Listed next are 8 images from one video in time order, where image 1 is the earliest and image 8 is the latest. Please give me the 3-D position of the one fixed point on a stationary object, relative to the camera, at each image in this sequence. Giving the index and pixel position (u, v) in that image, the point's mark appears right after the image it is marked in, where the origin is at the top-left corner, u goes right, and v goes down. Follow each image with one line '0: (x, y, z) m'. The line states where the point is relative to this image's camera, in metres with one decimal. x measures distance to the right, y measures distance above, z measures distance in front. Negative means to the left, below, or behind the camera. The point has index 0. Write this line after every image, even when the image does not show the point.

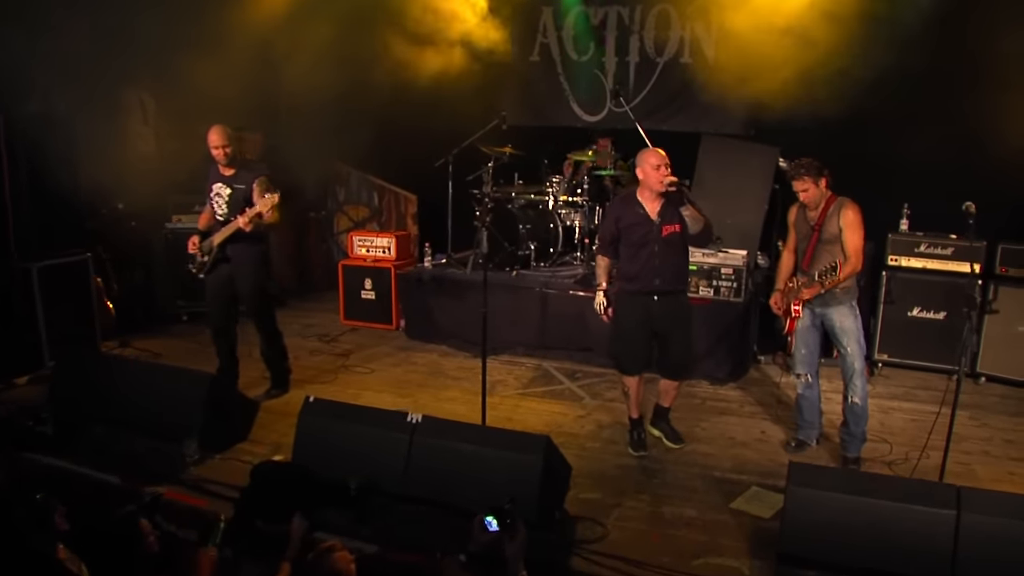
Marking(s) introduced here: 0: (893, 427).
0: (+2.0, -0.7, +5.3) m
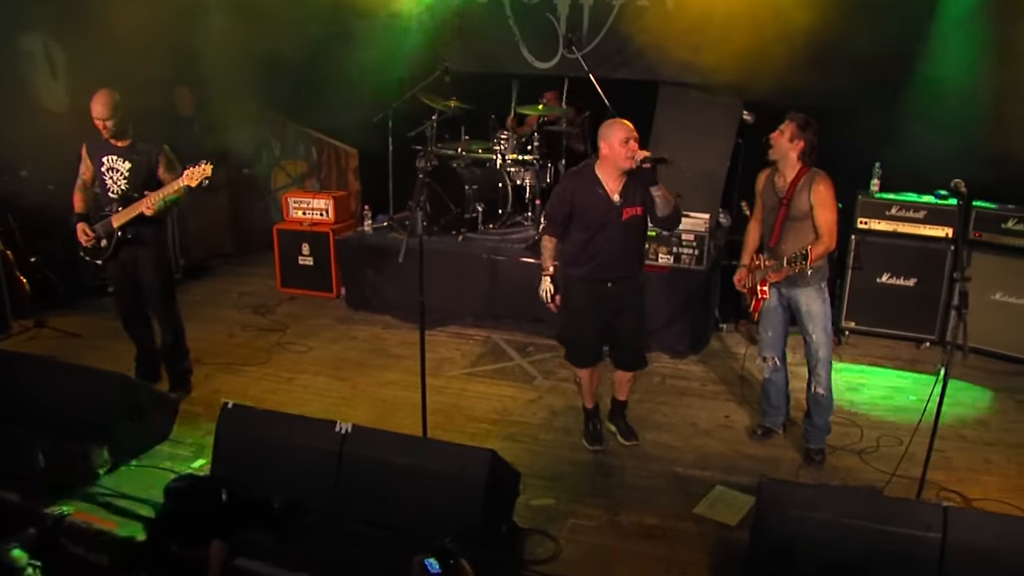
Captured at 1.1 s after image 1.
0: (+1.7, -0.6, +5.0) m
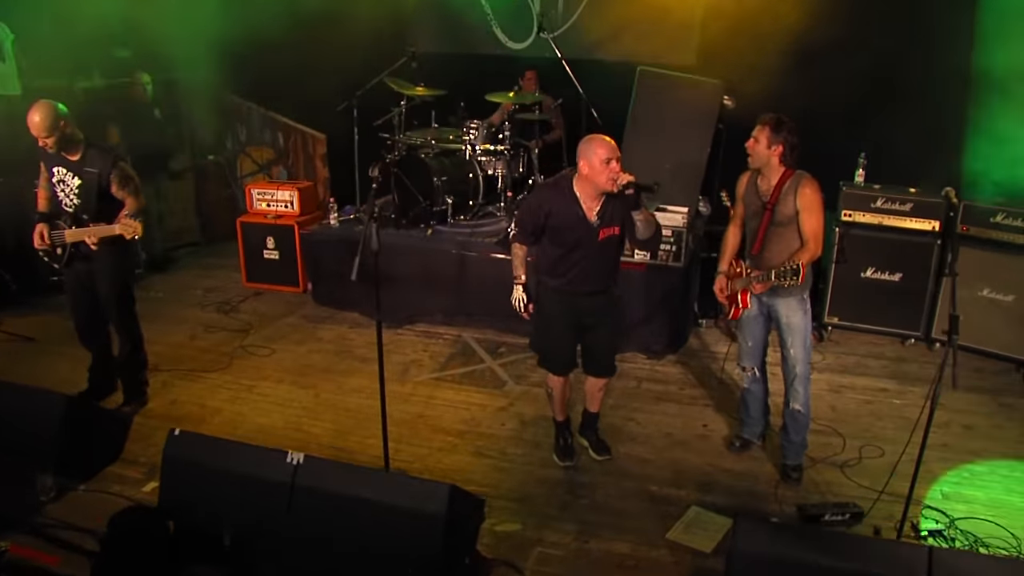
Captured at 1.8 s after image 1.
0: (+1.6, -0.6, +4.8) m
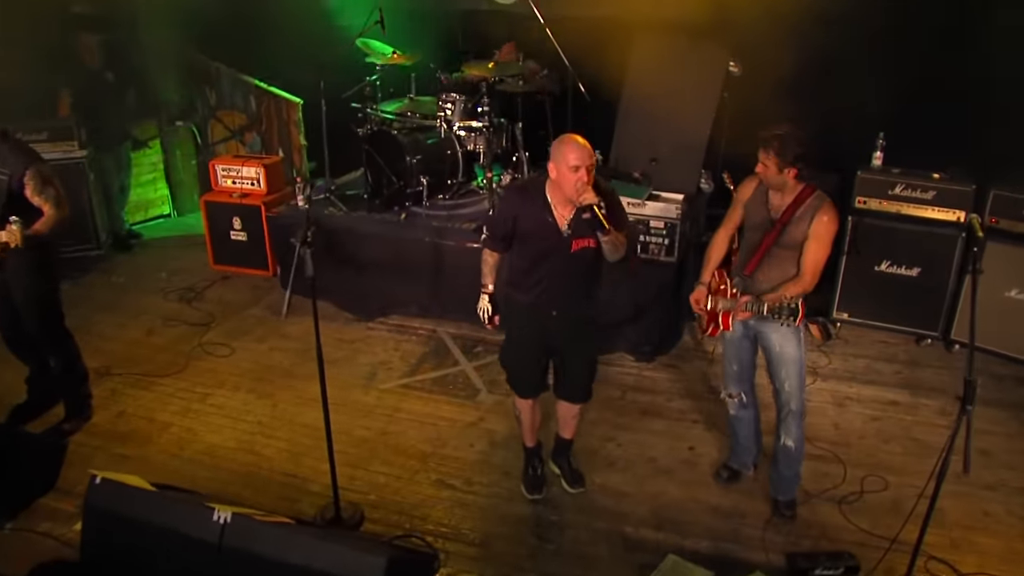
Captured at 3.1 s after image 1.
0: (+1.4, -0.6, +4.4) m
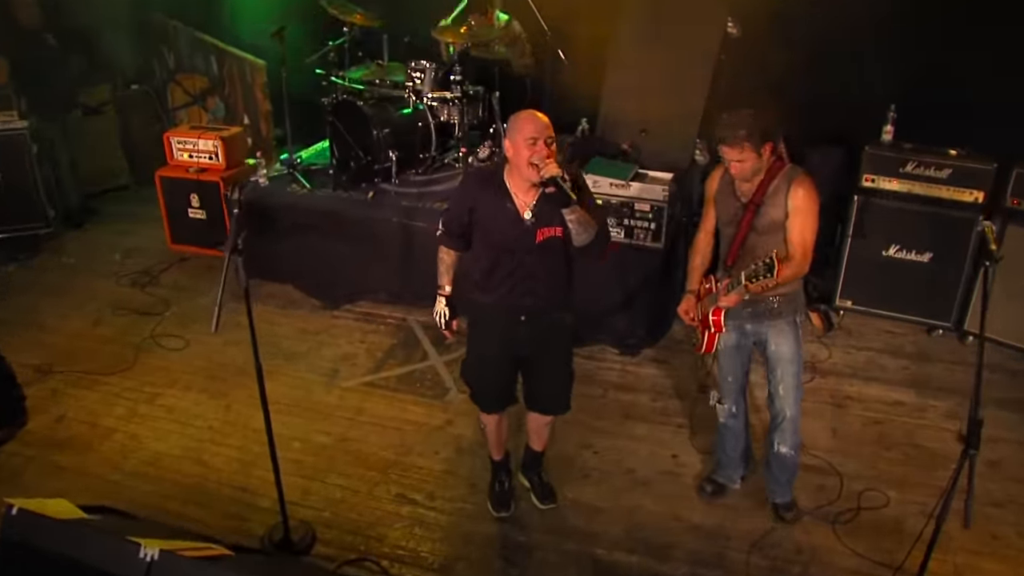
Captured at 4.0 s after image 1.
0: (+1.3, -0.6, +4.0) m
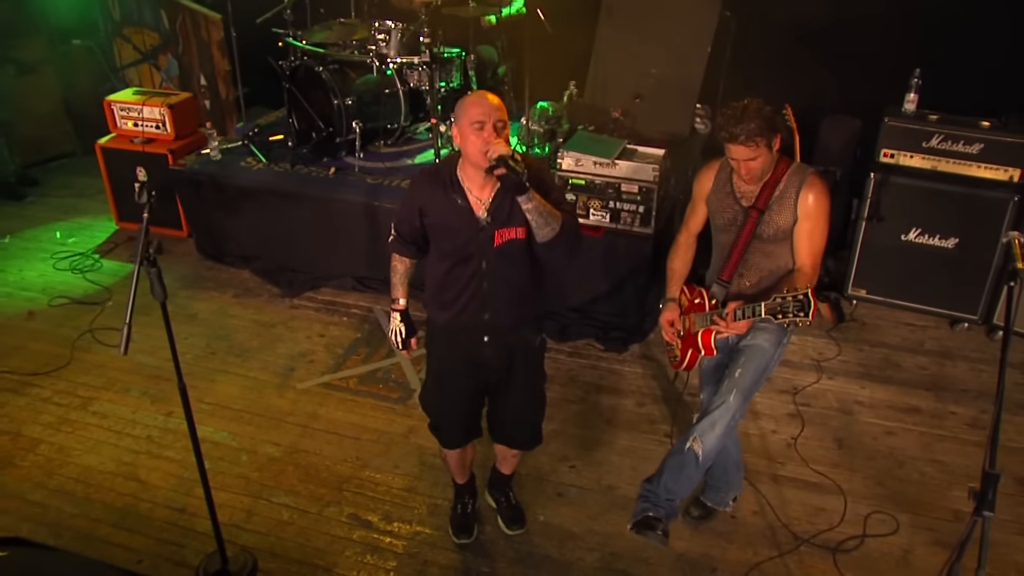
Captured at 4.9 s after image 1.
0: (+1.2, -0.6, +3.6) m
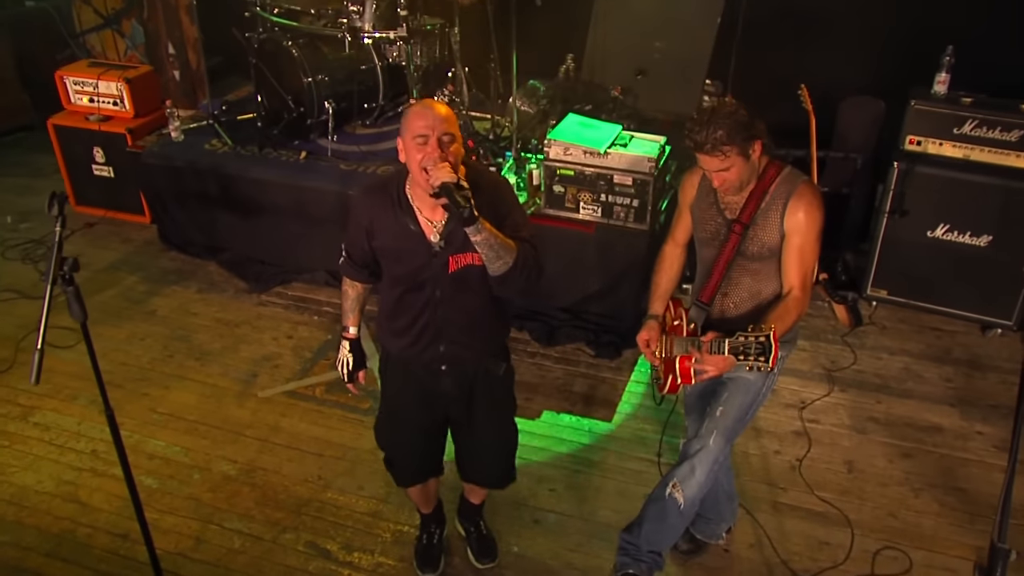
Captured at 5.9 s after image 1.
0: (+1.1, -0.6, +3.3) m
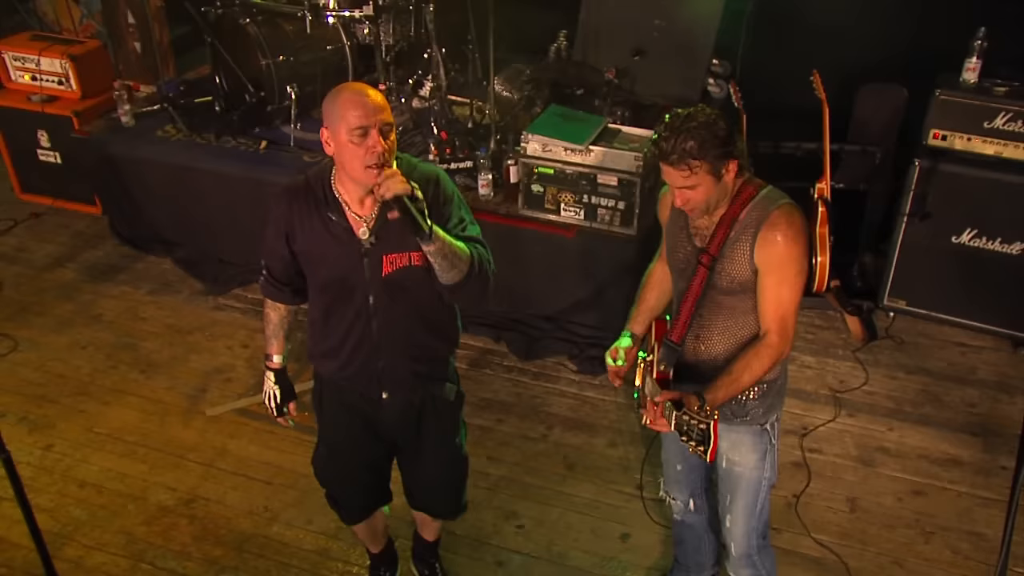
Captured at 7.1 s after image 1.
0: (+1.0, -0.7, +2.9) m
